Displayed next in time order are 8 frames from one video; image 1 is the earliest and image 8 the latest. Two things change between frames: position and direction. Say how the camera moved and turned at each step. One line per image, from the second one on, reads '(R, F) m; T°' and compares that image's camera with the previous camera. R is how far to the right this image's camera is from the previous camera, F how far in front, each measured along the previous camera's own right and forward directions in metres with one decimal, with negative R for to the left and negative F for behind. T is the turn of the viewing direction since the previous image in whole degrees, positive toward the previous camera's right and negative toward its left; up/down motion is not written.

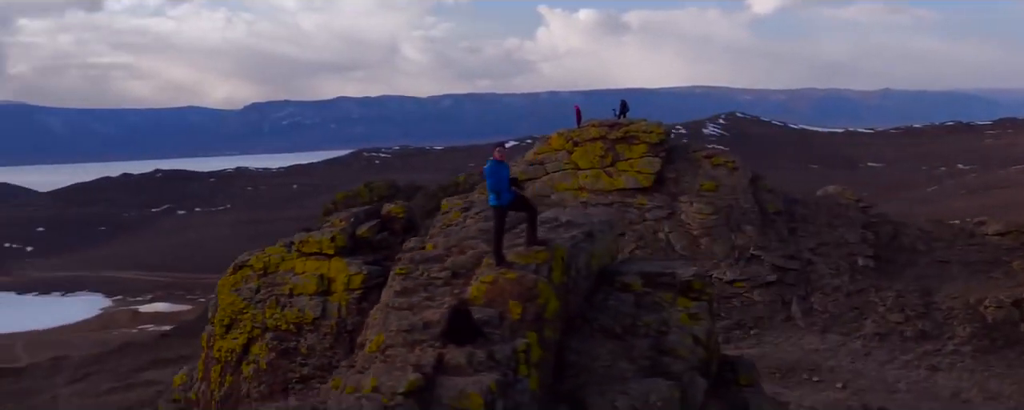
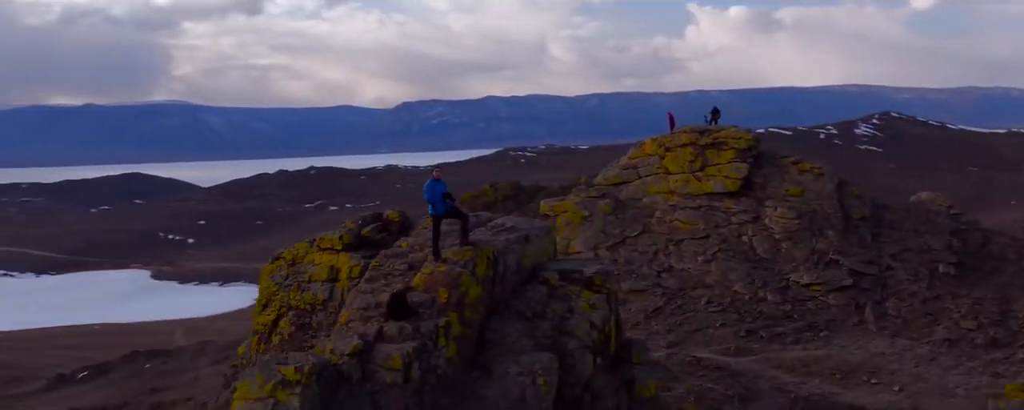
(+0.6, -0.5) m; -8°
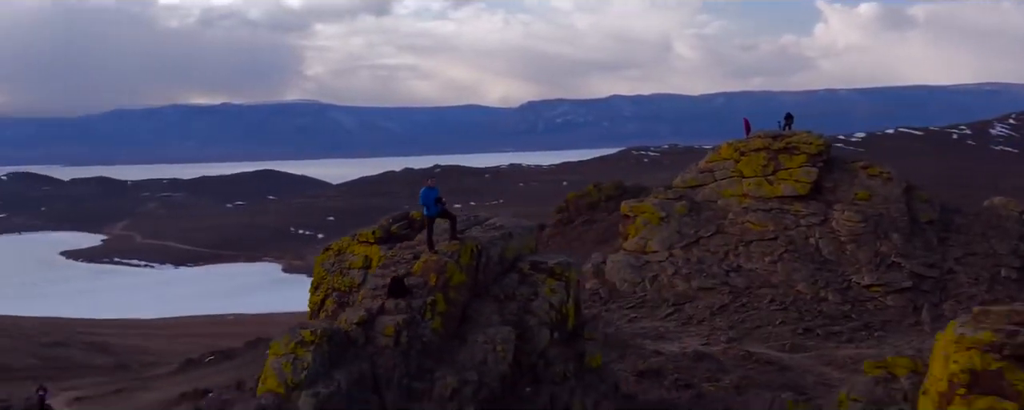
(+0.5, -0.6) m; -7°
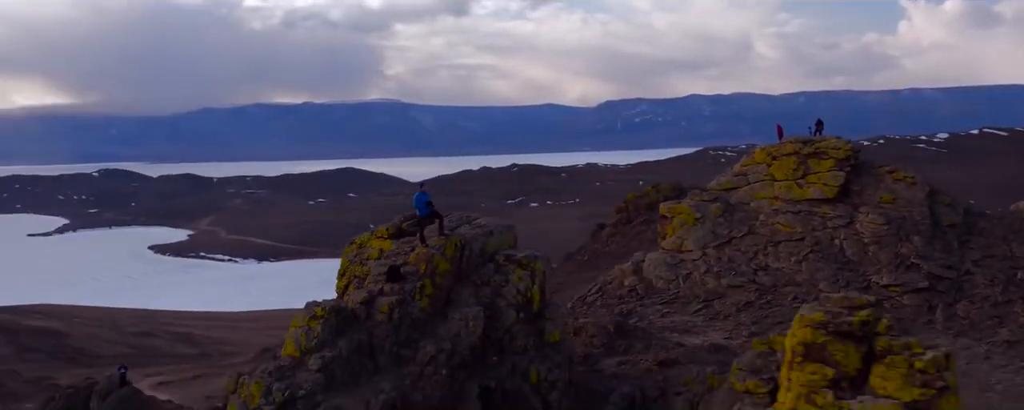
(+0.4, -0.7) m; -4°
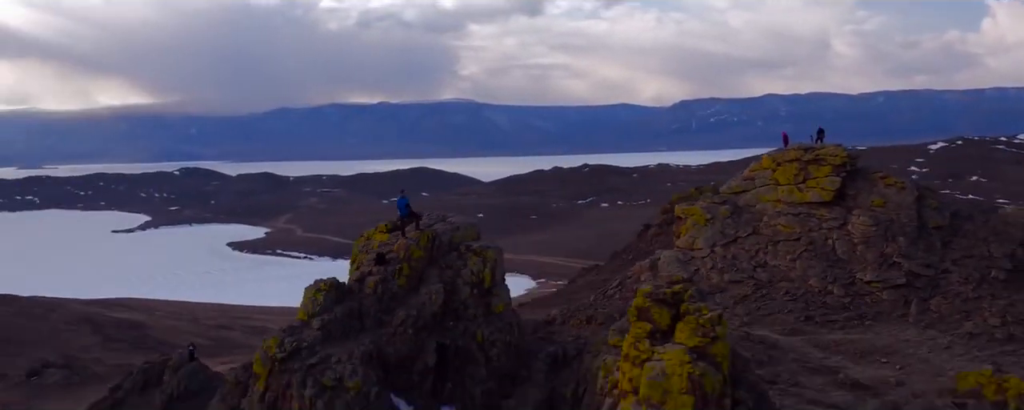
(+0.6, -1.2) m; -4°
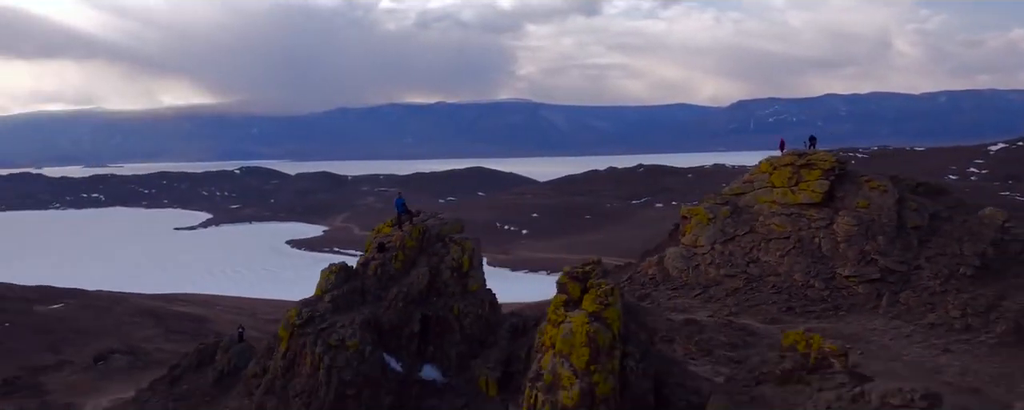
(+0.5, -1.2) m; -3°
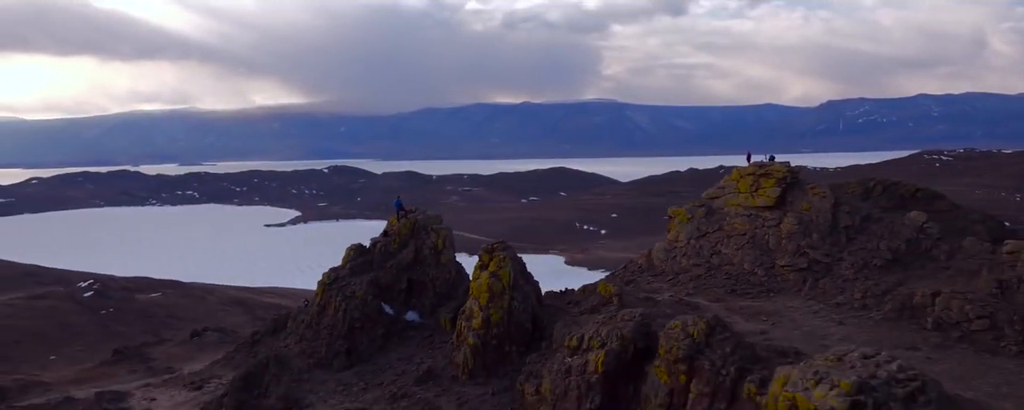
(+1.2, -3.1) m; -5°
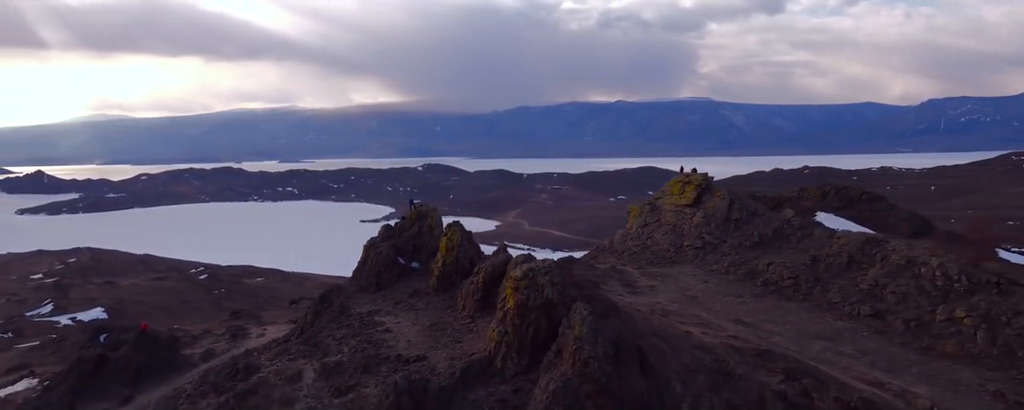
(+2.2, -7.0) m; -5°
